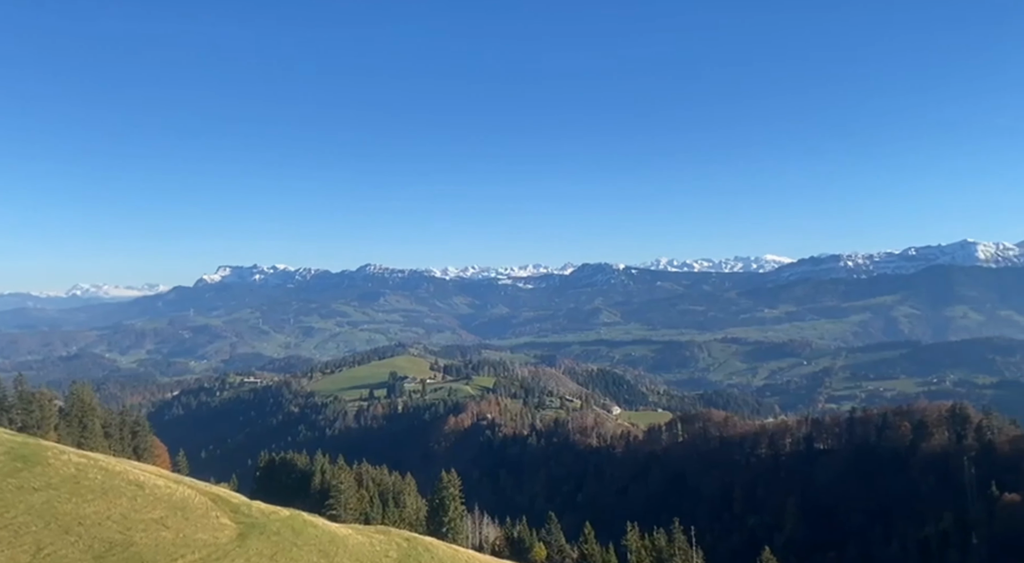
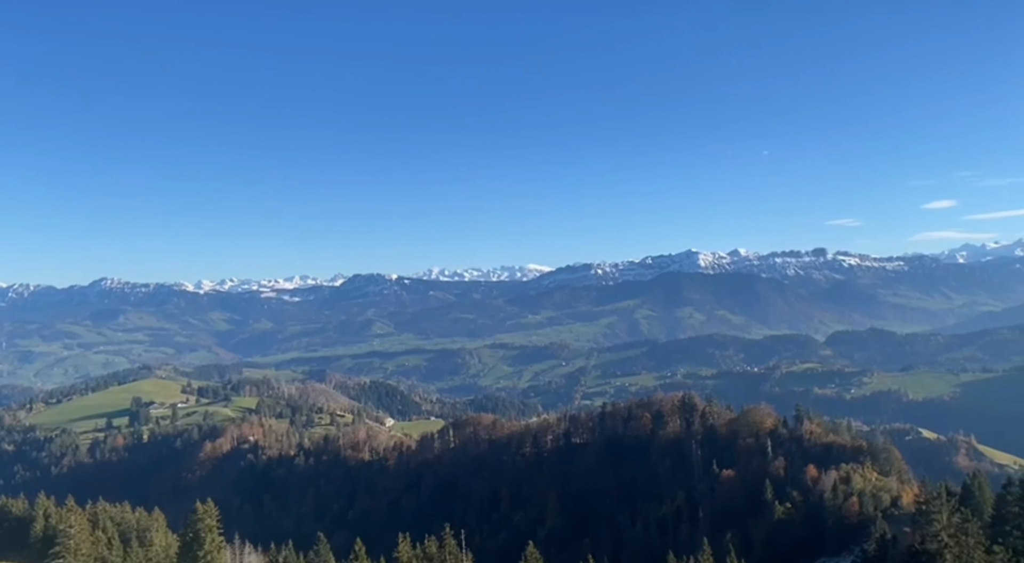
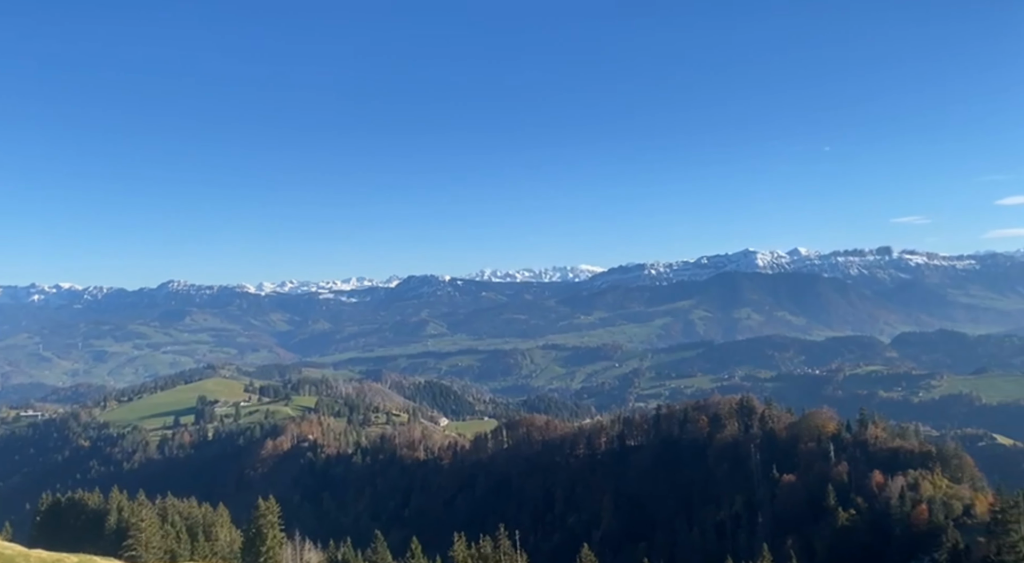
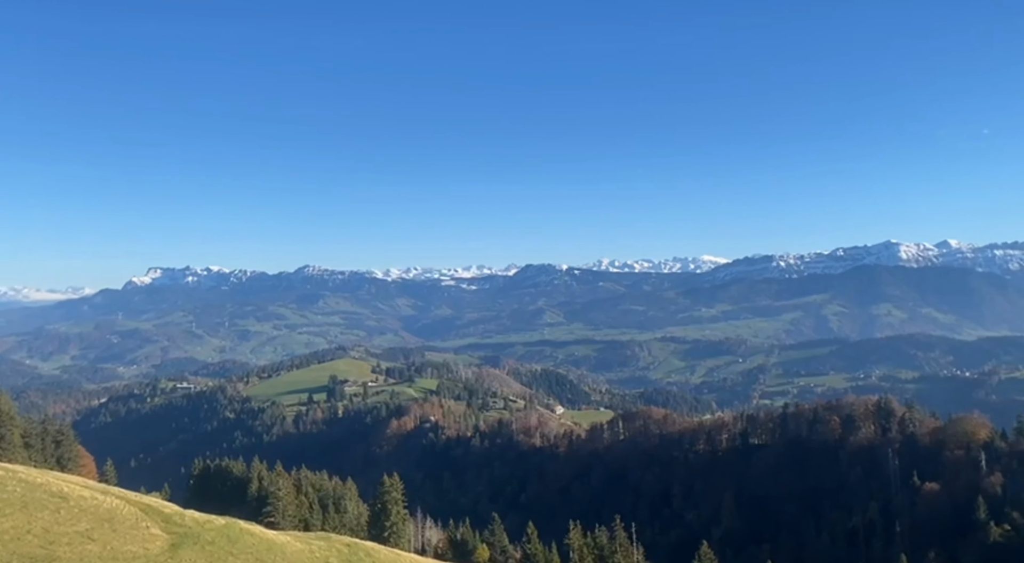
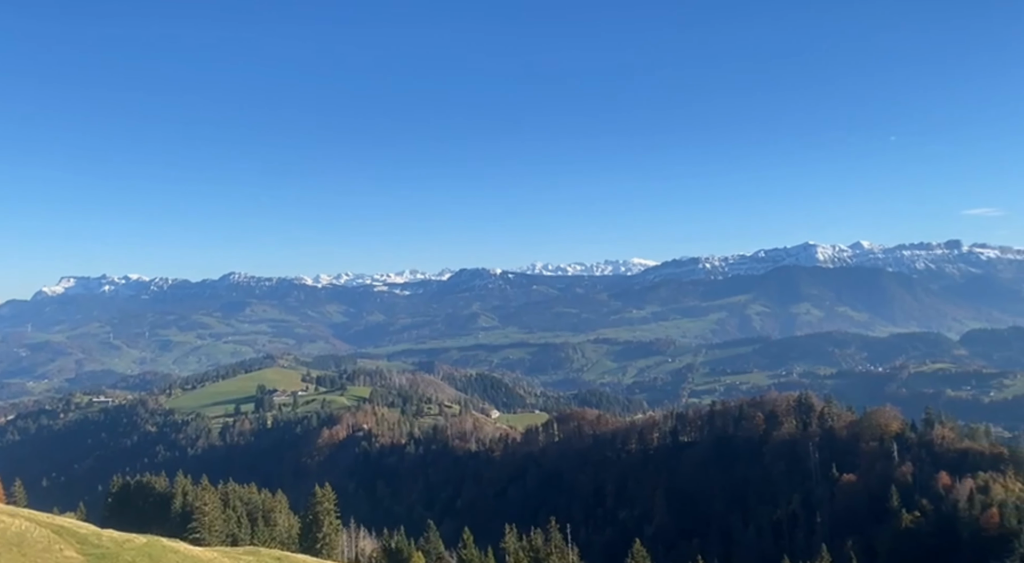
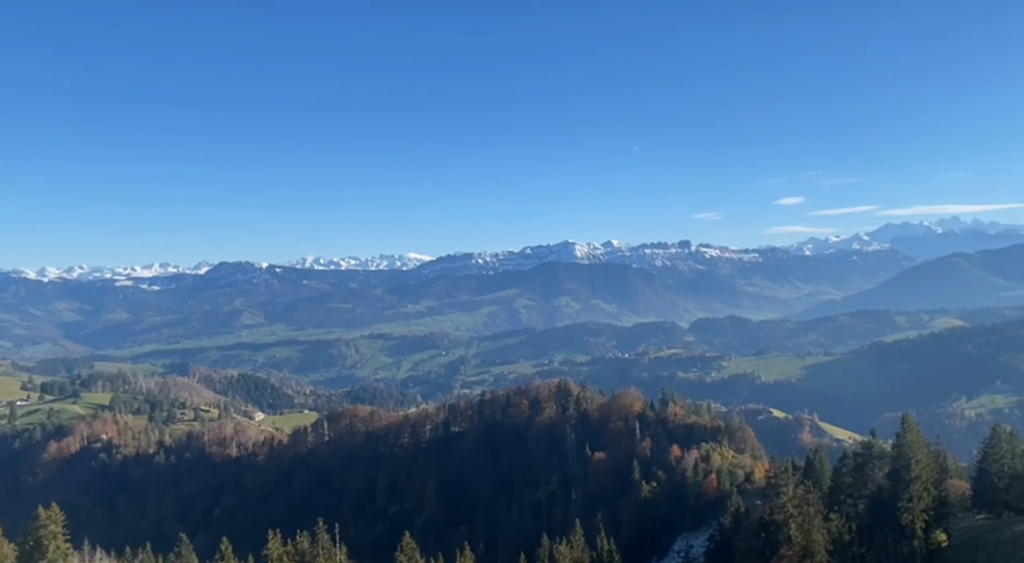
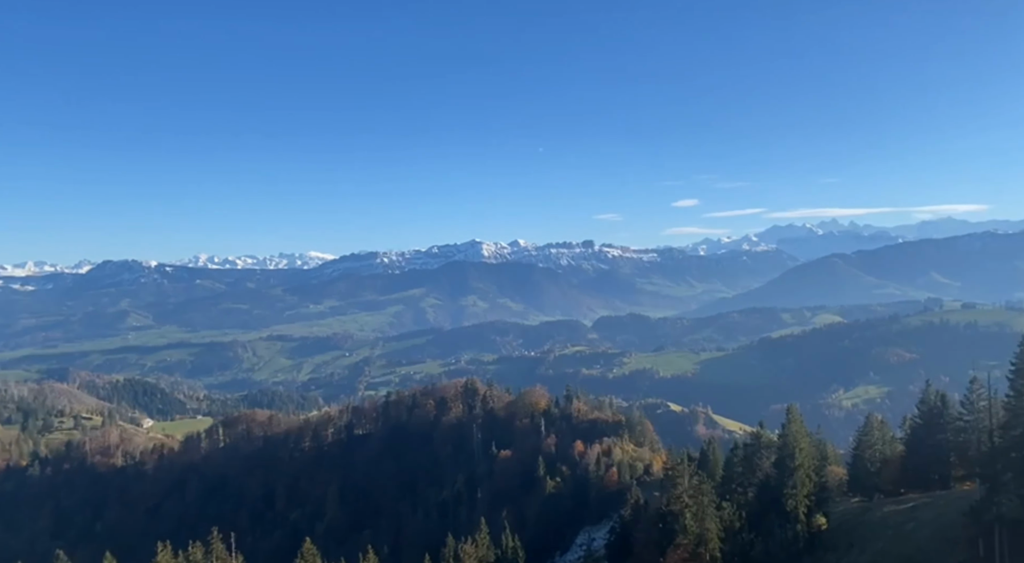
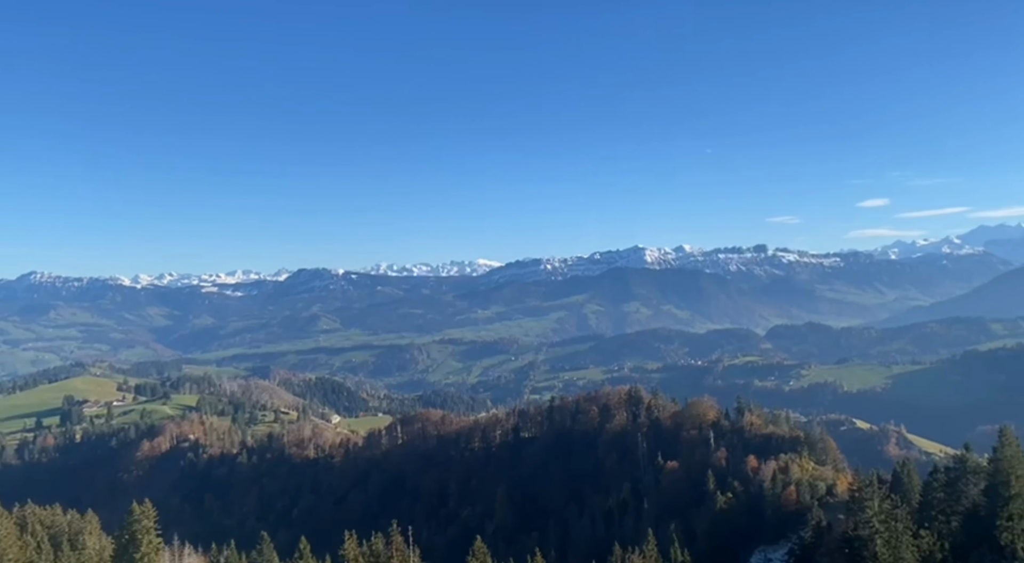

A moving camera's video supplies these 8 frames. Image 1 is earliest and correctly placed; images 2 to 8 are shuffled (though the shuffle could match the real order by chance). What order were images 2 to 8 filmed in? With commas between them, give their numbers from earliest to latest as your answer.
4, 5, 3, 2, 8, 6, 7
